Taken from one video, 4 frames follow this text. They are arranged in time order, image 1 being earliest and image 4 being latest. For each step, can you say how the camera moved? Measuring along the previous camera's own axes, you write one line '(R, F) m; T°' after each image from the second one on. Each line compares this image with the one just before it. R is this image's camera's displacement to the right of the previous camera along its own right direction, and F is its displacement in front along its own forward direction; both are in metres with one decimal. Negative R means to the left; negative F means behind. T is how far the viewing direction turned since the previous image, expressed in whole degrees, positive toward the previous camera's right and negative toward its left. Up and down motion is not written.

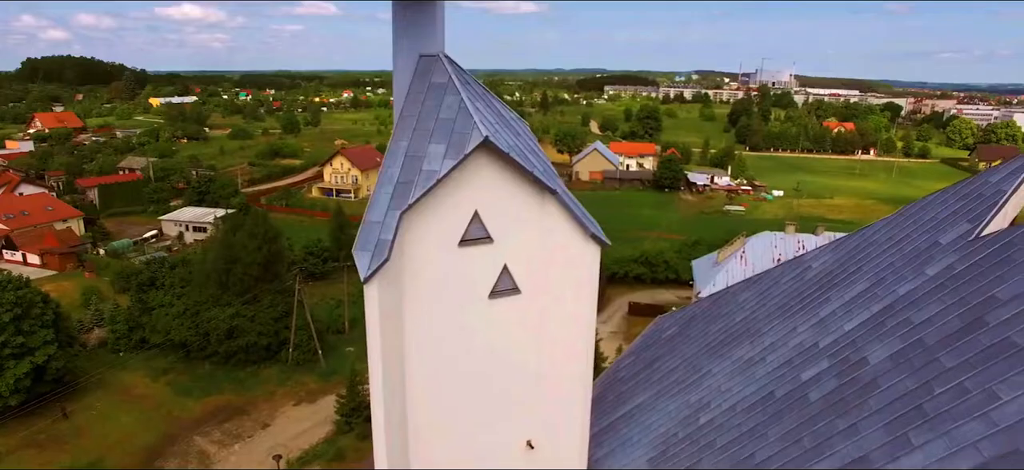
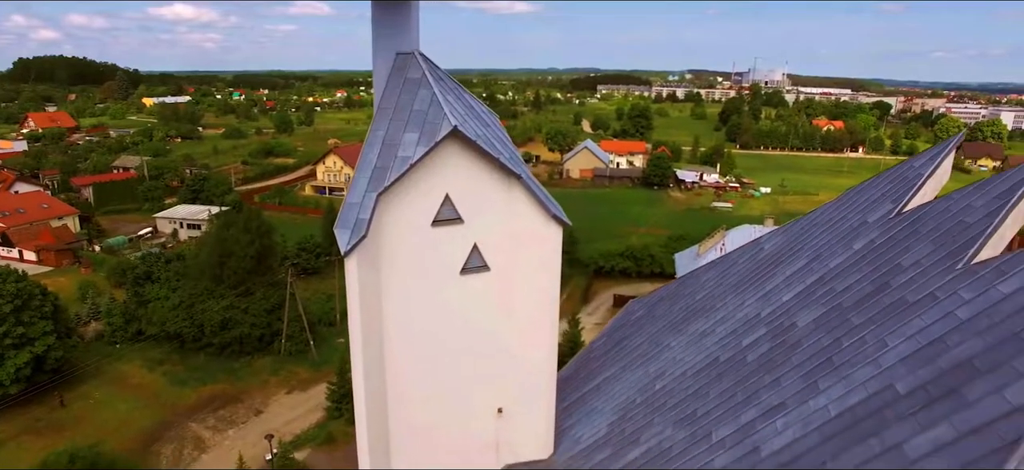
(+0.3, -0.6) m; 0°
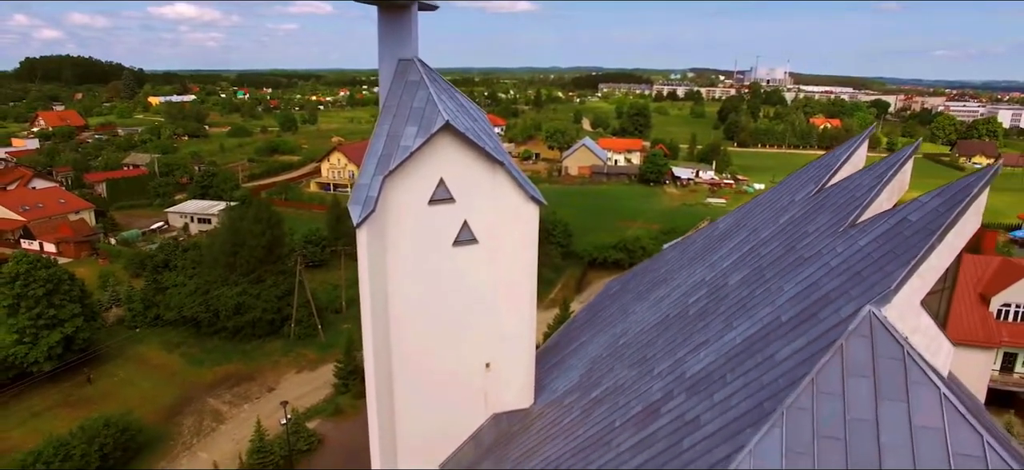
(+0.2, -1.2) m; 0°
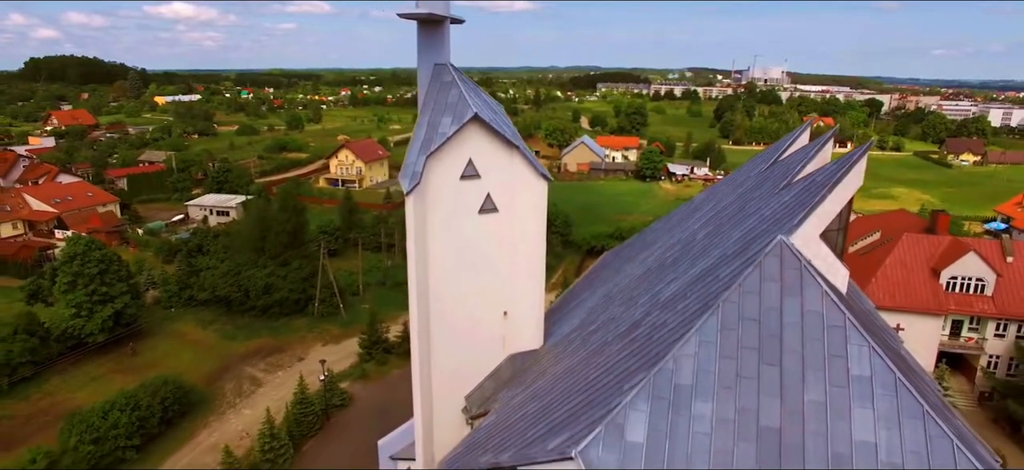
(-0.2, -1.8) m; 0°
